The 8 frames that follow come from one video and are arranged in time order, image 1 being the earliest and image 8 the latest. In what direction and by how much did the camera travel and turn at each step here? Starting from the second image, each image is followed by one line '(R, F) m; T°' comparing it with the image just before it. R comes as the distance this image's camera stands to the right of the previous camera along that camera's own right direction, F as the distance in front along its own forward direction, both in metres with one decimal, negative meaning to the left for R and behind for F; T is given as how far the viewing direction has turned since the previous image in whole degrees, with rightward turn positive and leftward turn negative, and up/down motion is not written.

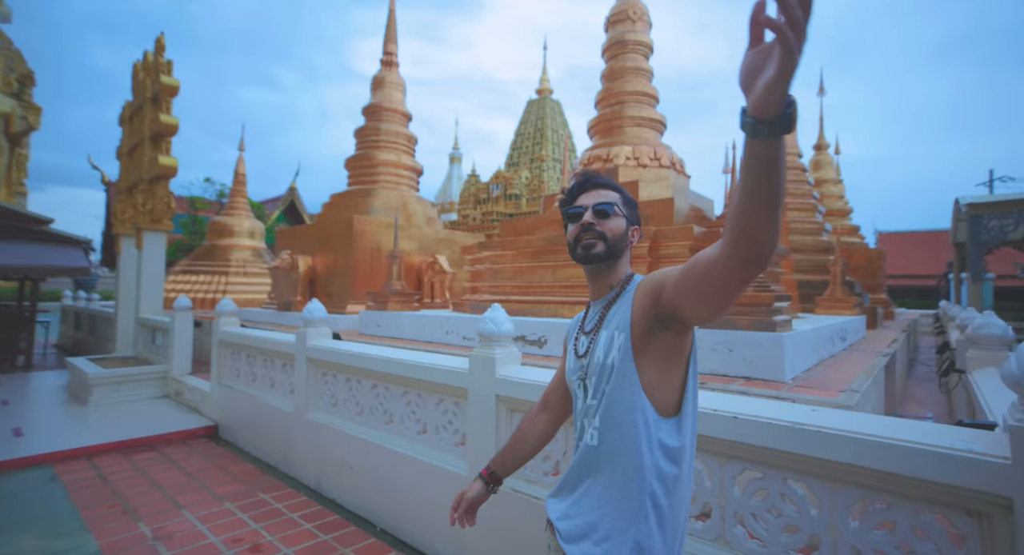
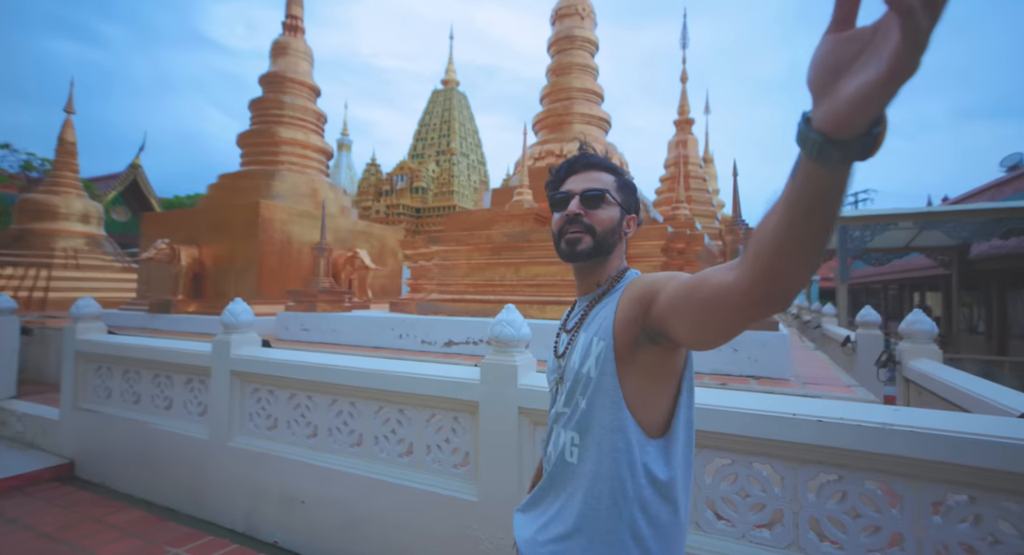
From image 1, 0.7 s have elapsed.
(-0.7, +0.3) m; +16°
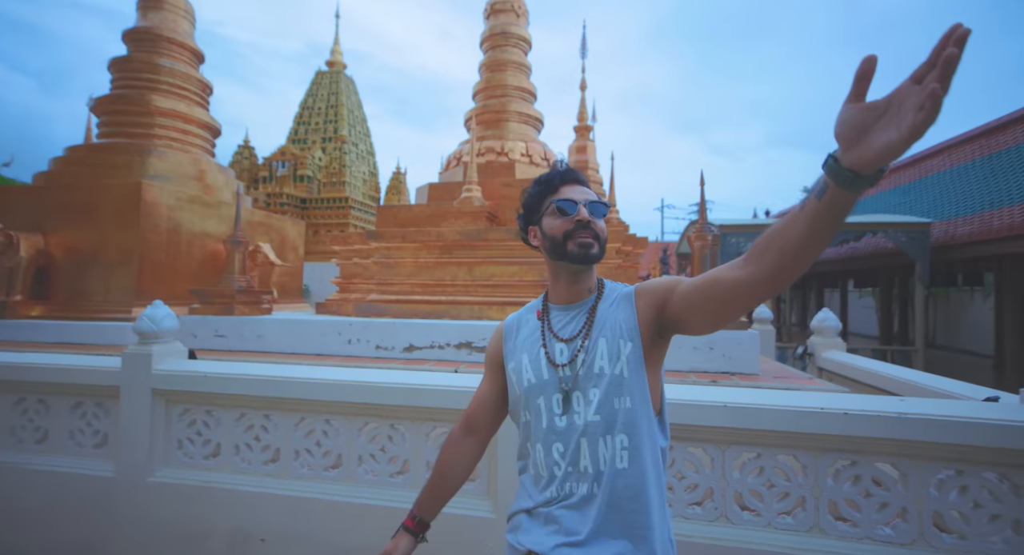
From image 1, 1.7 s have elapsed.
(-0.7, +0.2) m; +17°
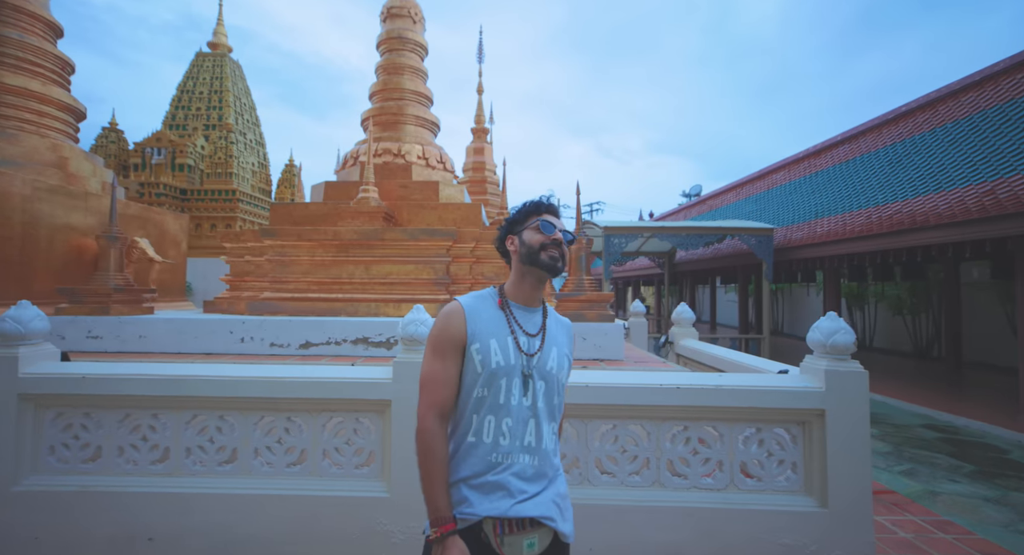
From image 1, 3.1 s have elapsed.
(0.0, -0.3) m; +11°
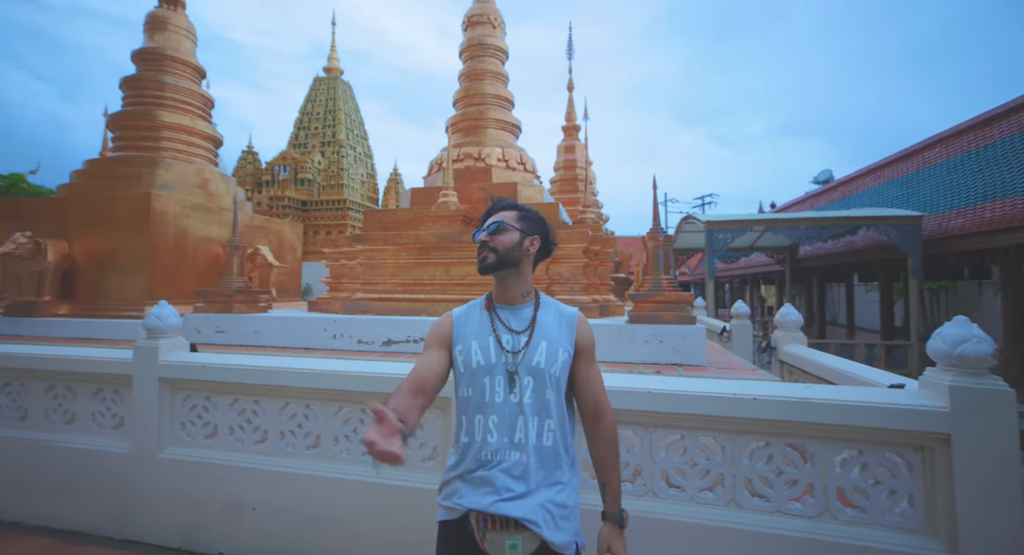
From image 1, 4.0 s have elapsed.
(+0.3, 0.0) m; -13°
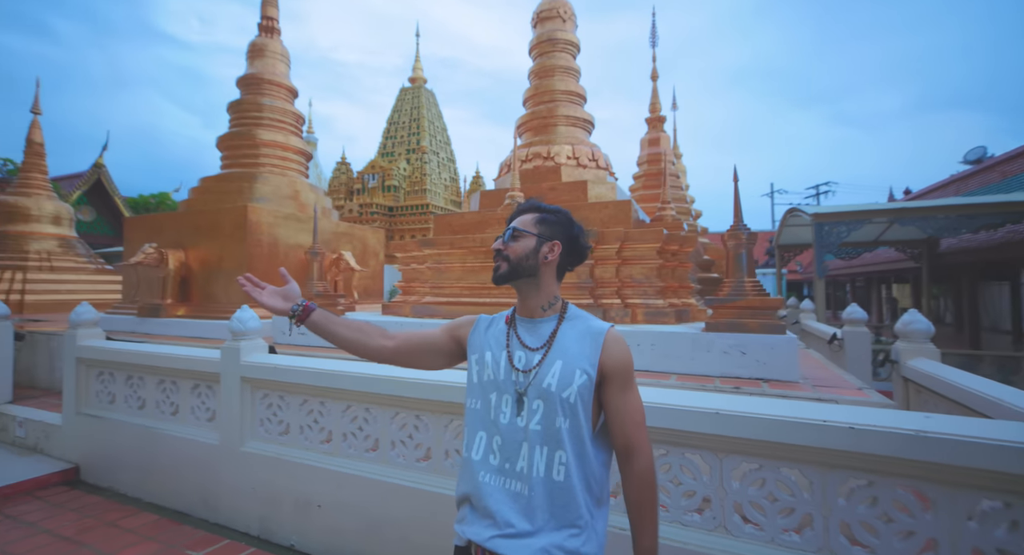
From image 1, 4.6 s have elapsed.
(+0.2, +0.1) m; -11°
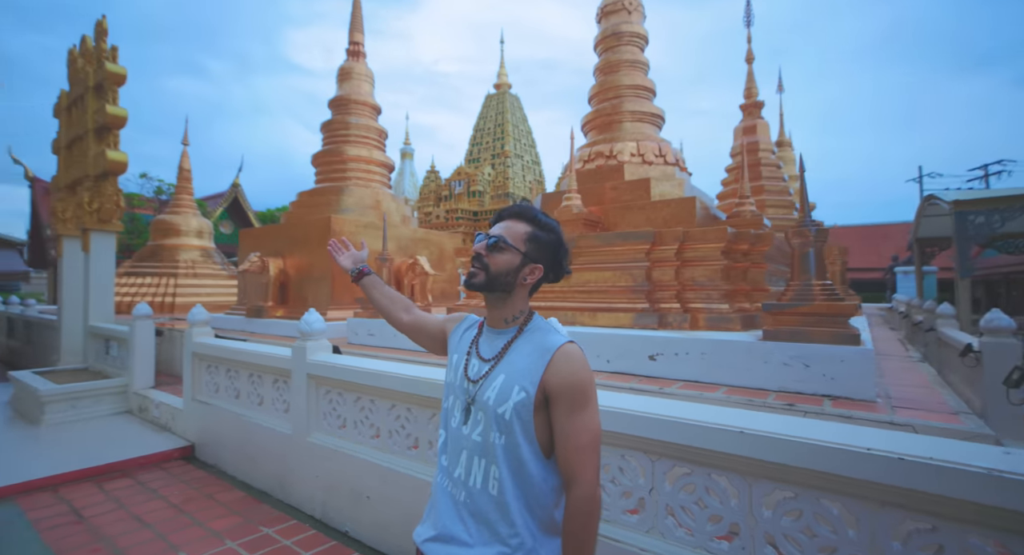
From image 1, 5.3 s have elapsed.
(+0.4, +0.1) m; -13°
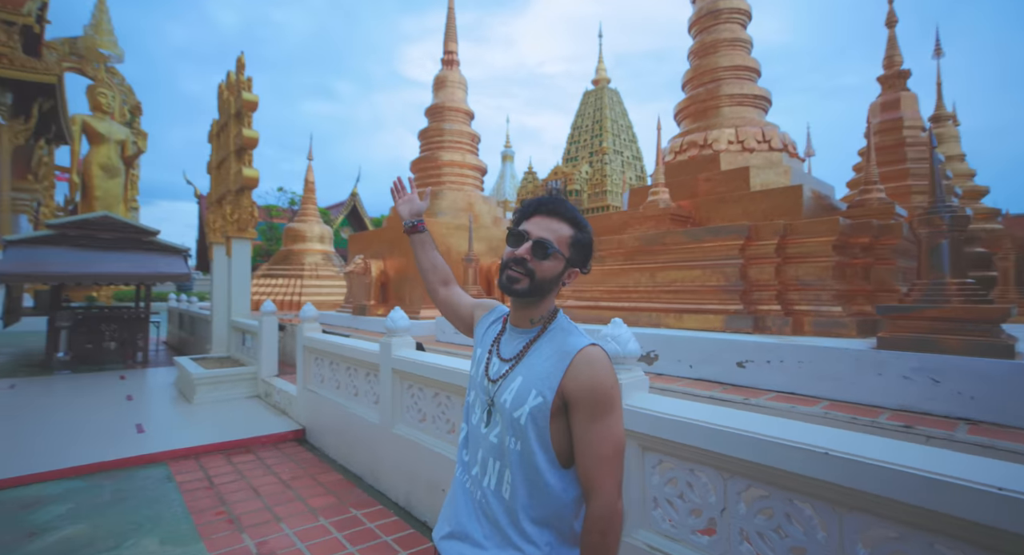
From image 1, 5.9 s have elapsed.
(+0.2, +0.1) m; -13°
